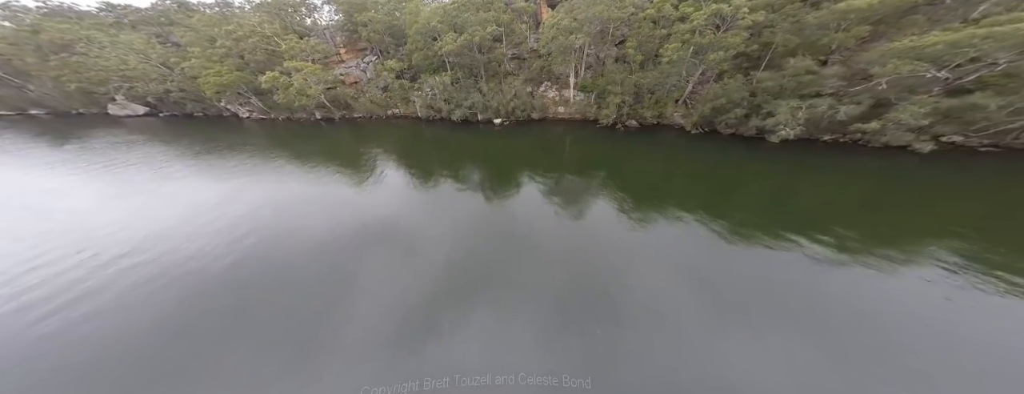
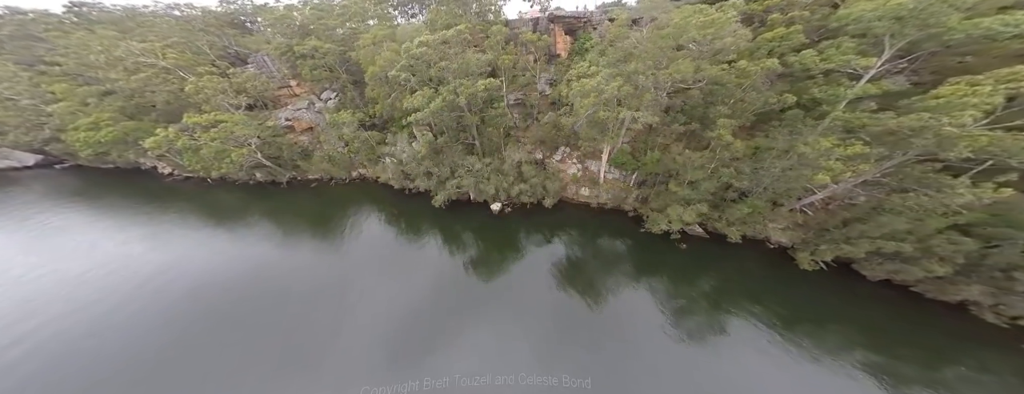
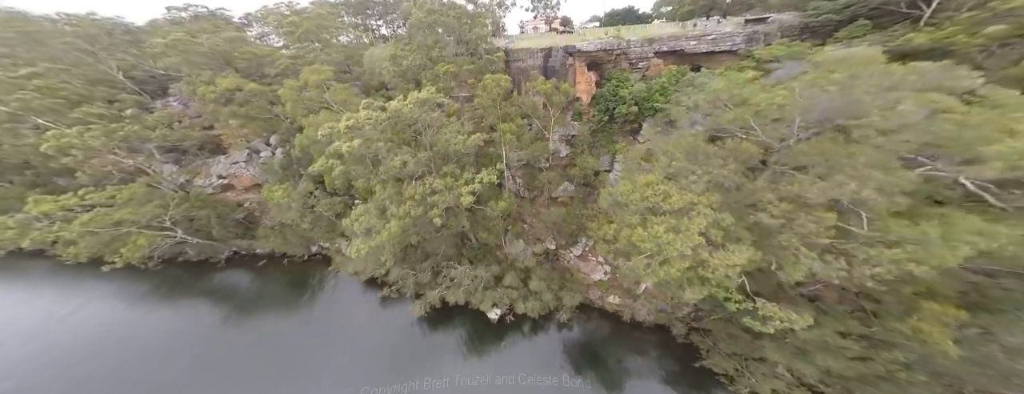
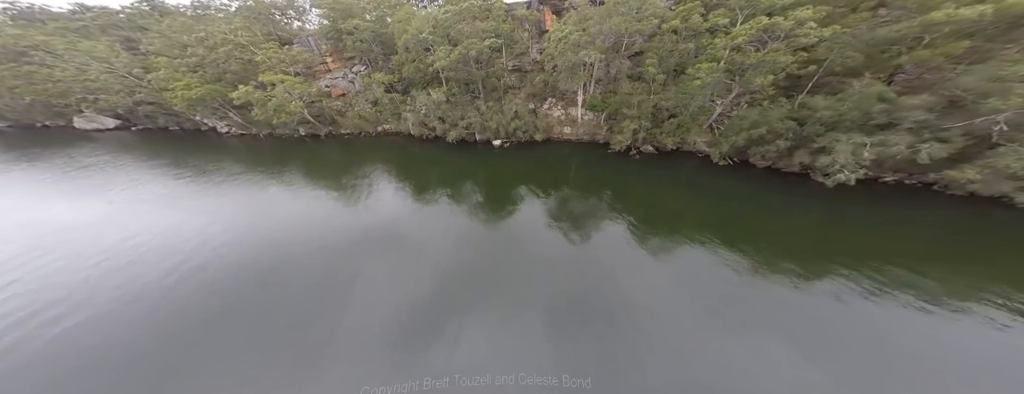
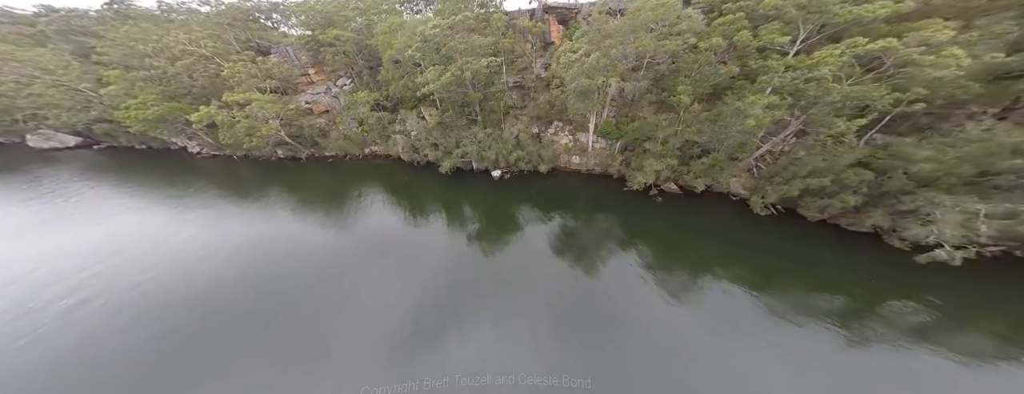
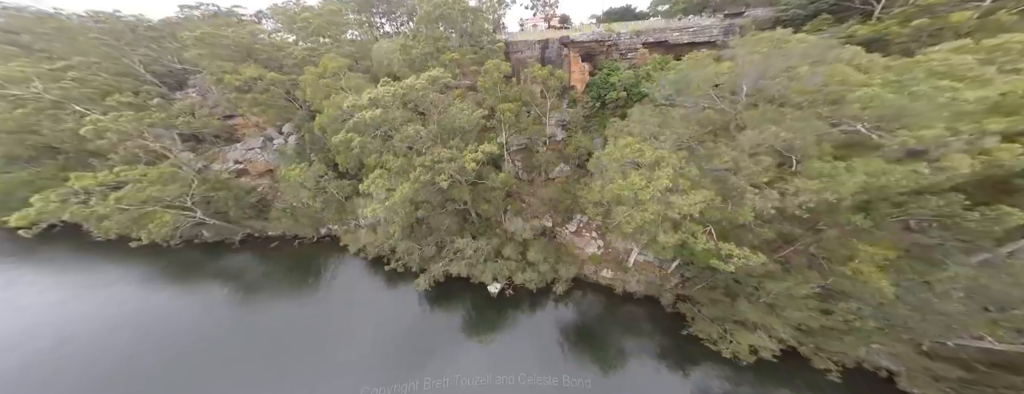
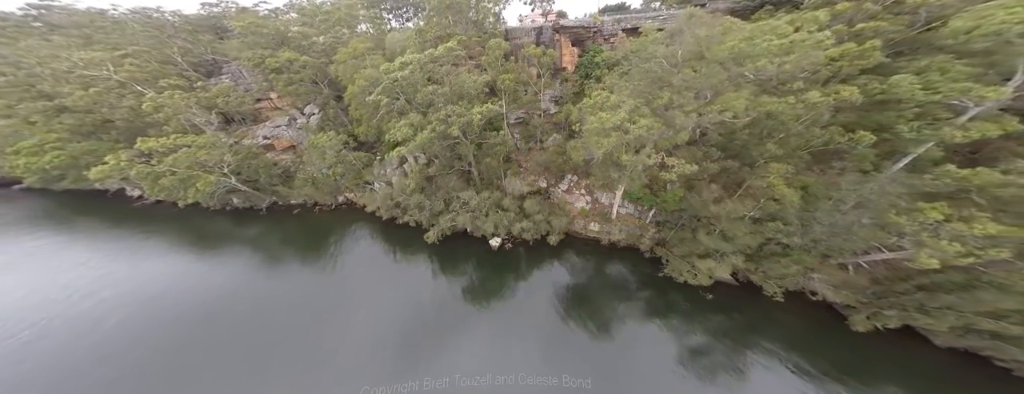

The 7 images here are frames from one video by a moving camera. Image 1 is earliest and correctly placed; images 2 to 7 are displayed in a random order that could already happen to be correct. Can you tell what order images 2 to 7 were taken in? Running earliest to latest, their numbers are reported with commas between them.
4, 5, 2, 7, 6, 3
